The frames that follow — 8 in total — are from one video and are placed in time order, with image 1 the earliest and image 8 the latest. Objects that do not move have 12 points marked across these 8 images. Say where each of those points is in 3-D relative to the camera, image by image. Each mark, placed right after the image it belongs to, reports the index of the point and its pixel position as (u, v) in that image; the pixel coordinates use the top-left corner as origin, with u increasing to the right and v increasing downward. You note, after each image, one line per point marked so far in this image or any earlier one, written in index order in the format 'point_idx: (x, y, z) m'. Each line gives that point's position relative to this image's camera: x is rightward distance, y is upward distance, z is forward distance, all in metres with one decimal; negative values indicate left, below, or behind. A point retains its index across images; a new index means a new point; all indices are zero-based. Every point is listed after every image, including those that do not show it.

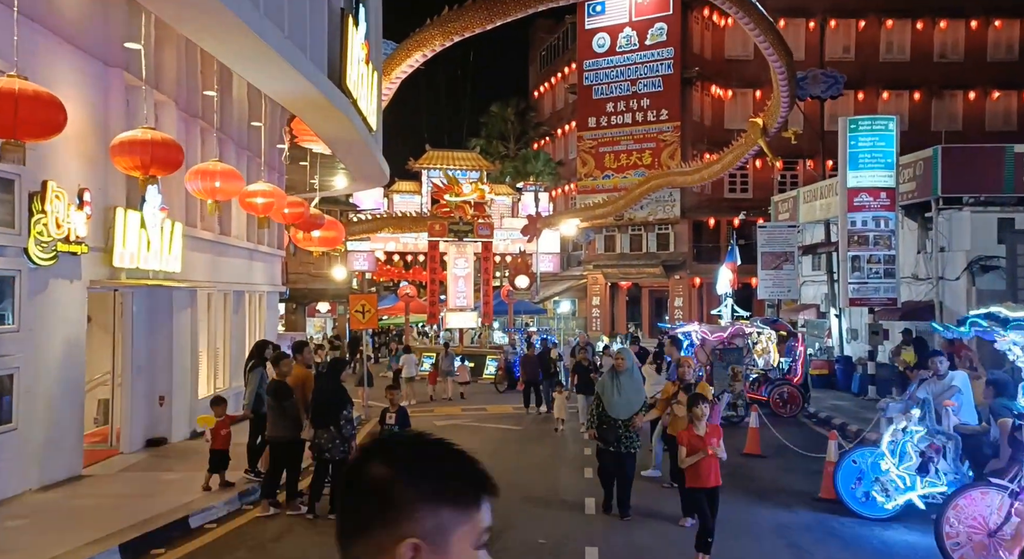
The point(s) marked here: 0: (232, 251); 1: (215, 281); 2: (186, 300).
0: (-5.3, +0.5, +17.4) m
1: (-5.2, 0.0, +16.0) m
2: (-5.2, -0.3, +14.5) m
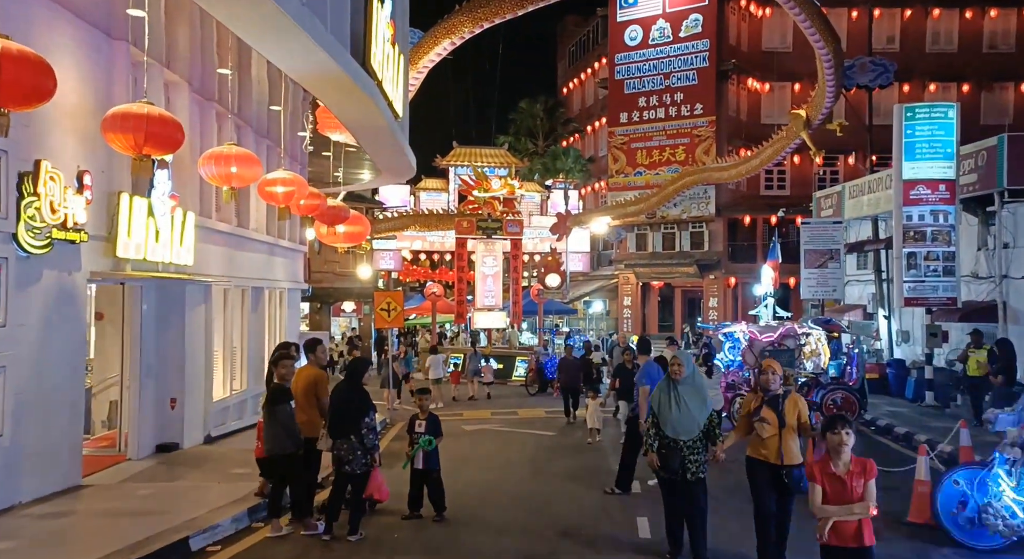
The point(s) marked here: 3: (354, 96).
0: (-4.7, +0.6, +16.5) m
1: (-4.6, 0.0, +15.1) m
2: (-4.6, -0.2, +13.5) m
3: (-2.4, +2.8, +13.9) m
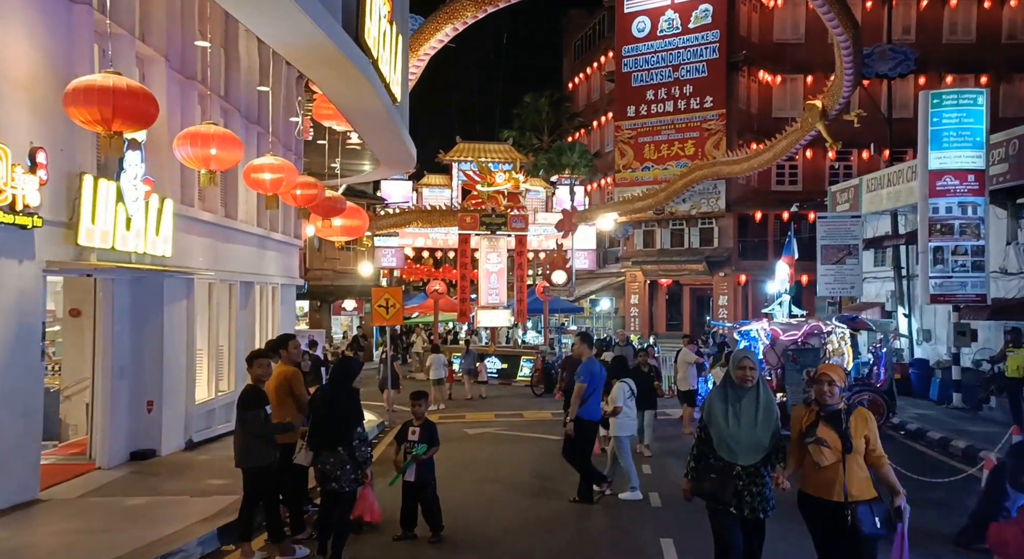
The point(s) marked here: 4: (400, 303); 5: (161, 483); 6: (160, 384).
0: (-4.6, +0.7, +15.4) m
1: (-4.5, +0.1, +14.0) m
2: (-4.5, -0.1, +12.5) m
3: (-2.3, +2.9, +12.9) m
4: (-2.3, -0.5, +19.0) m
5: (-4.1, -2.4, +10.6) m
6: (-4.5, -1.3, +11.8) m
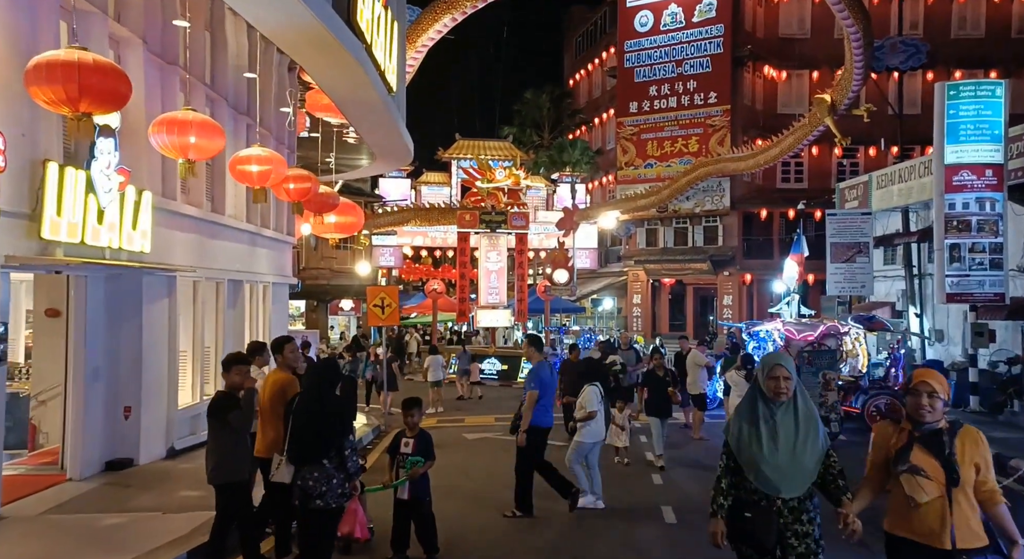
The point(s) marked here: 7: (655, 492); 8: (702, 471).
0: (-4.6, +0.7, +14.7) m
1: (-4.5, +0.2, +13.3) m
2: (-4.5, -0.1, +11.7) m
3: (-2.3, +3.0, +12.1) m
4: (-2.3, -0.5, +18.2) m
5: (-4.0, -2.3, +9.8) m
6: (-4.5, -1.3, +11.0) m
7: (+1.8, -2.7, +11.4) m
8: (+2.6, -2.7, +12.6) m
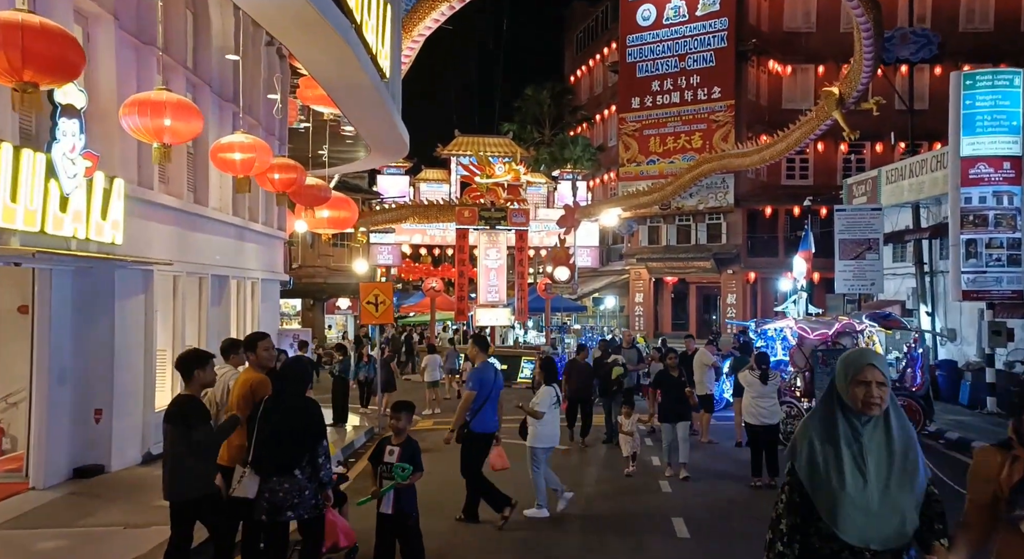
0: (-4.6, +0.8, +14.0) m
1: (-4.5, +0.2, +12.6) m
2: (-4.6, 0.0, +11.0) m
3: (-2.3, +3.0, +11.4) m
4: (-2.3, -0.4, +17.5) m
5: (-4.1, -2.3, +9.1) m
6: (-4.5, -1.2, +10.3) m
7: (+1.8, -2.6, +10.6) m
8: (+2.6, -2.6, +11.9) m
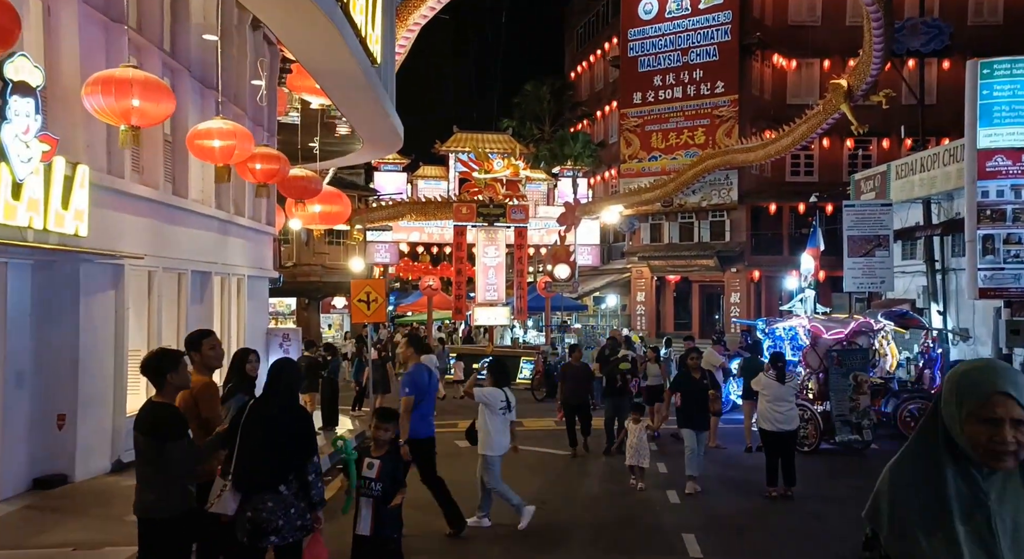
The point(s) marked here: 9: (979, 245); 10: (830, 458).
0: (-4.7, +0.9, +13.2) m
1: (-4.6, +0.3, +11.8) m
2: (-4.6, 0.0, +10.2) m
3: (-2.4, +3.1, +10.7) m
4: (-2.4, -0.3, +16.8) m
5: (-4.1, -2.2, +8.4) m
6: (-4.6, -1.2, +9.6) m
7: (+1.7, -2.5, +9.9) m
8: (+2.6, -2.5, +11.2) m
9: (+9.3, +0.7, +18.2) m
10: (+4.5, -2.5, +12.9) m
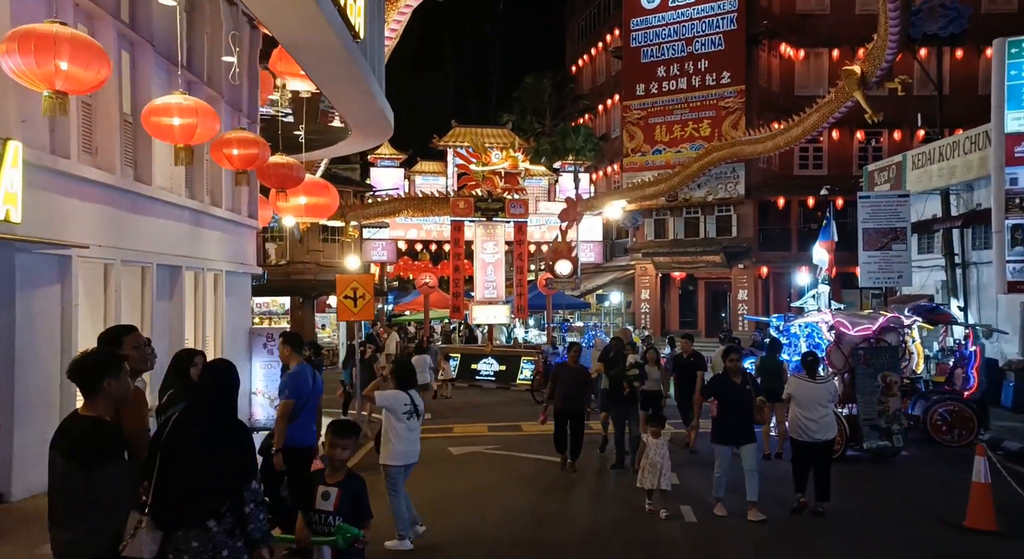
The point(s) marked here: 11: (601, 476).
0: (-4.7, +0.9, +12.1) m
1: (-4.6, +0.4, +10.7) m
2: (-4.7, +0.1, +9.1) m
3: (-2.5, +3.2, +9.5) m
4: (-2.4, -0.2, +15.6) m
5: (-4.2, -2.1, +7.2) m
6: (-4.6, -1.1, +8.4) m
7: (+1.7, -2.4, +8.7) m
8: (+2.5, -2.4, +10.0) m
9: (+9.3, +0.8, +17.0) m
10: (+4.4, -2.4, +11.7) m
11: (+1.2, -2.5, +11.7) m
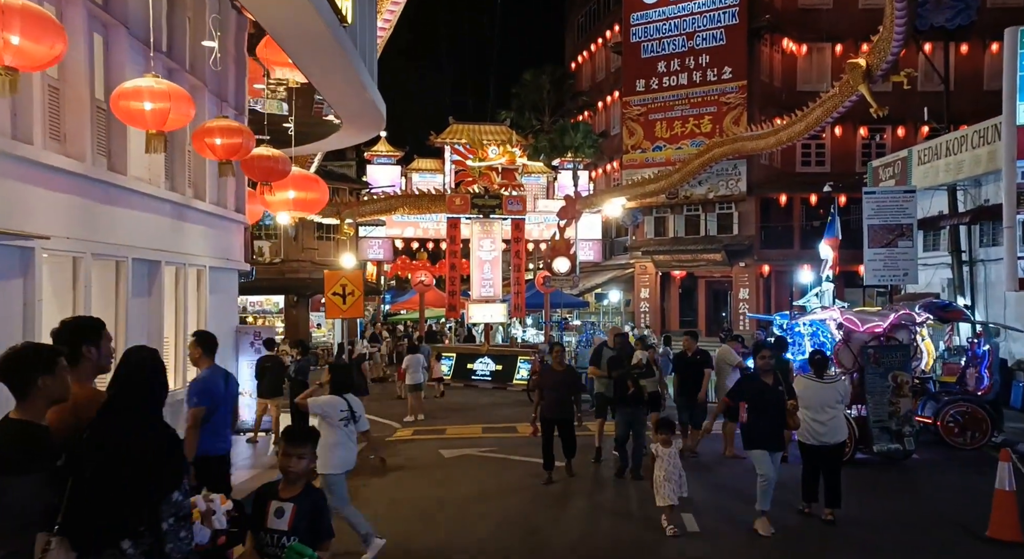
0: (-4.8, +1.0, +11.6) m
1: (-4.7, +0.4, +10.2) m
2: (-4.7, +0.2, +8.6) m
3: (-2.5, +3.2, +9.0) m
4: (-2.5, -0.2, +15.1) m
5: (-4.2, -2.1, +6.7) m
6: (-4.7, -1.1, +7.9) m
7: (+1.6, -2.4, +8.2) m
8: (+2.4, -2.4, +9.5) m
9: (+9.2, +0.9, +16.5) m
10: (+4.3, -2.3, +11.2) m
11: (+1.1, -2.4, +11.2) m
